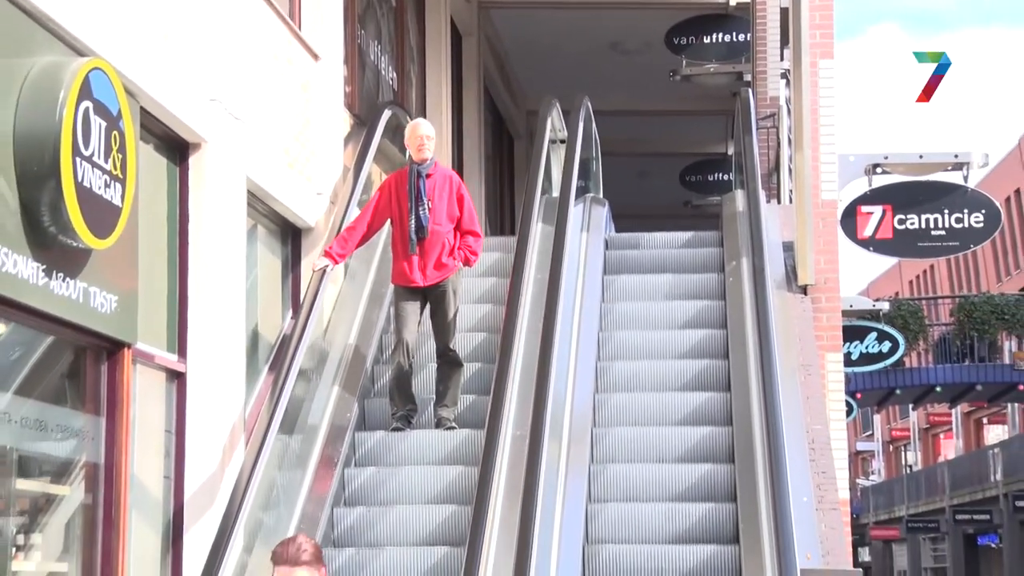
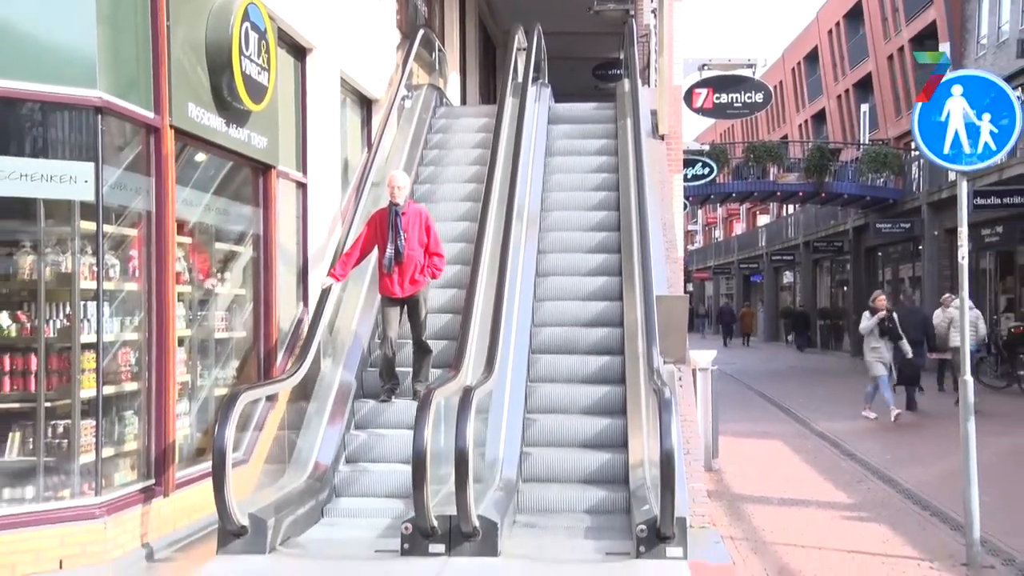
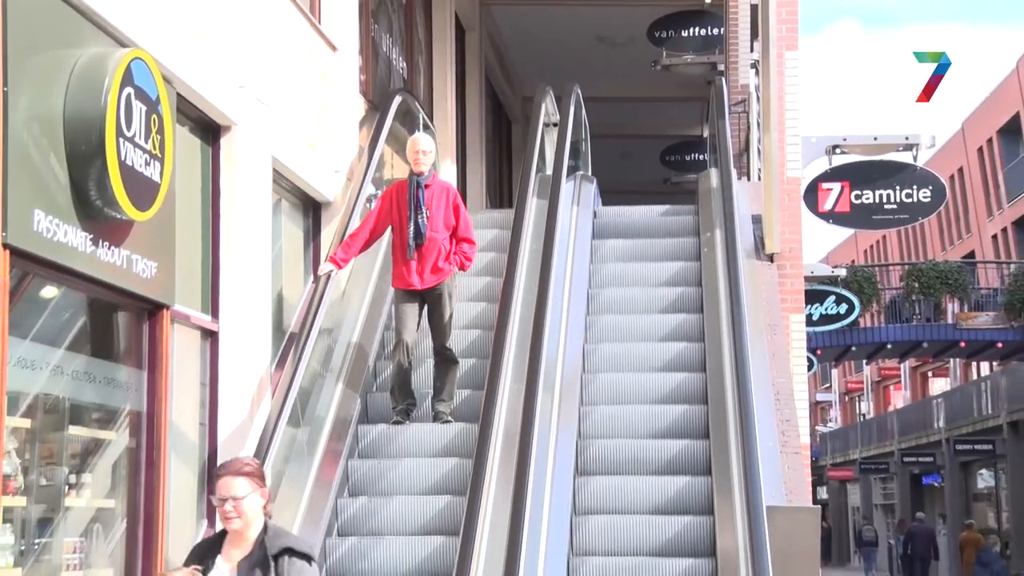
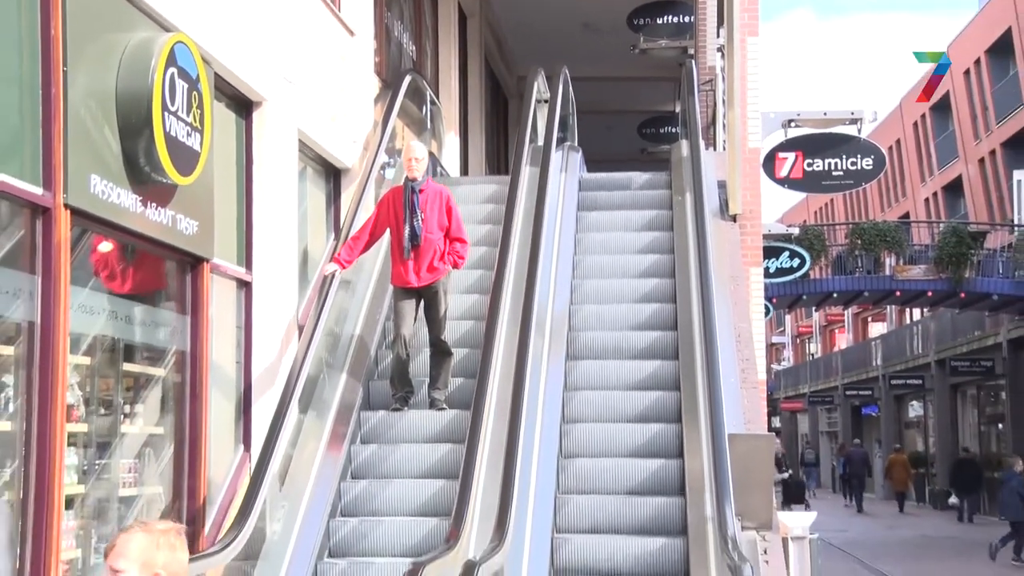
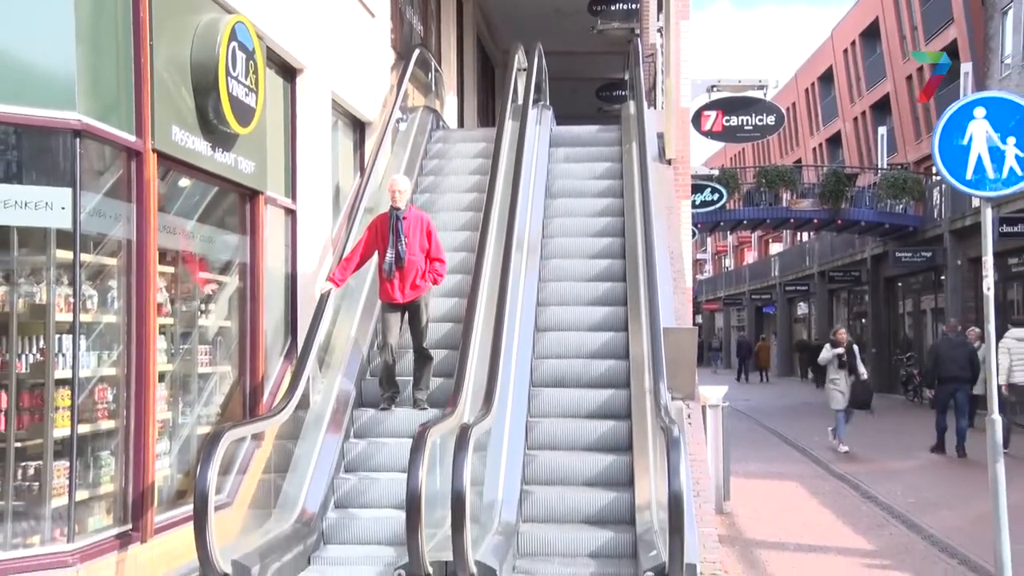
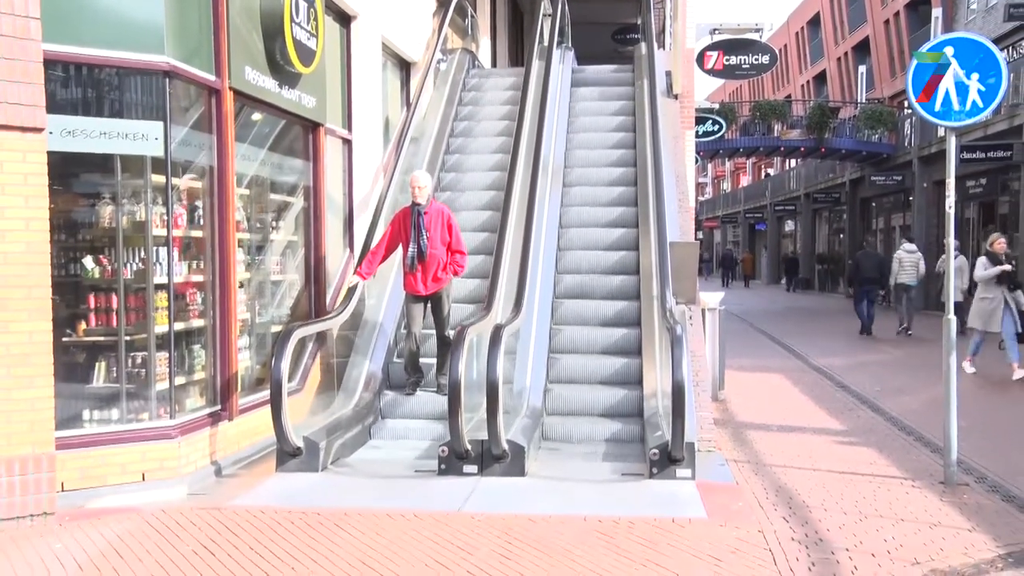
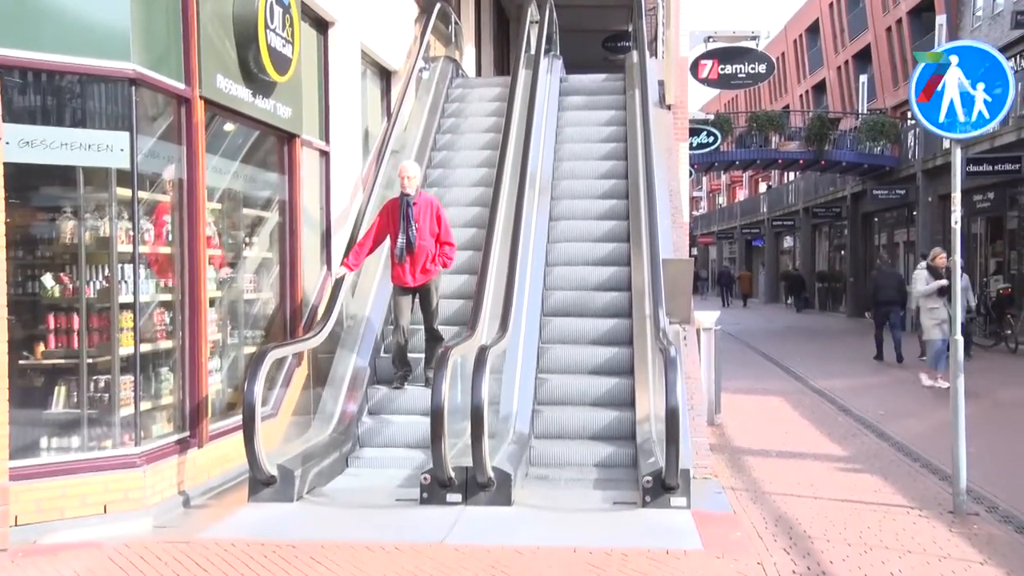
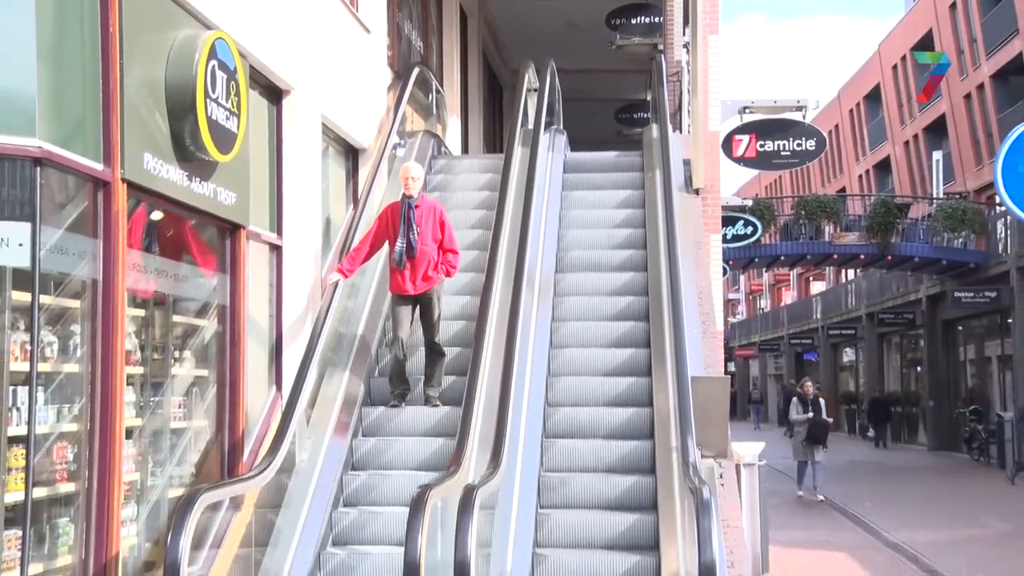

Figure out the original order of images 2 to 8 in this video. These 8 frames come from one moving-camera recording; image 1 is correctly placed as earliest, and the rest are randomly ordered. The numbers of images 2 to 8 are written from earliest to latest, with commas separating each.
3, 4, 8, 5, 2, 7, 6
